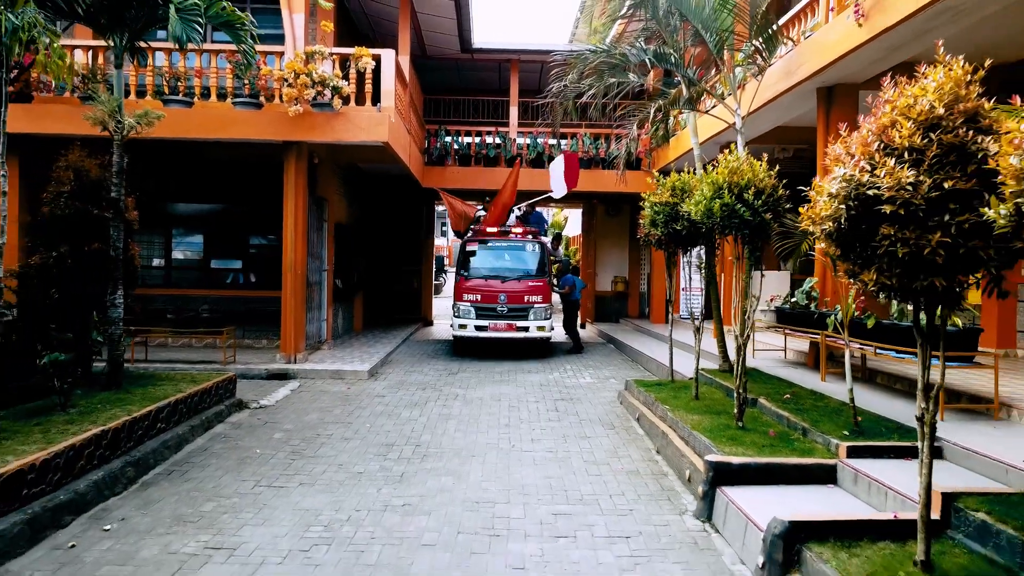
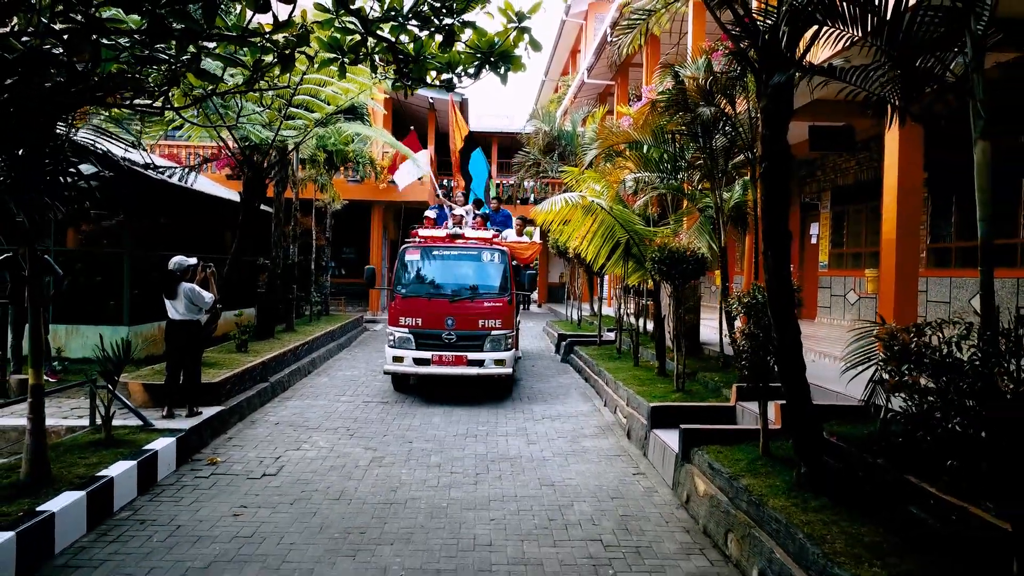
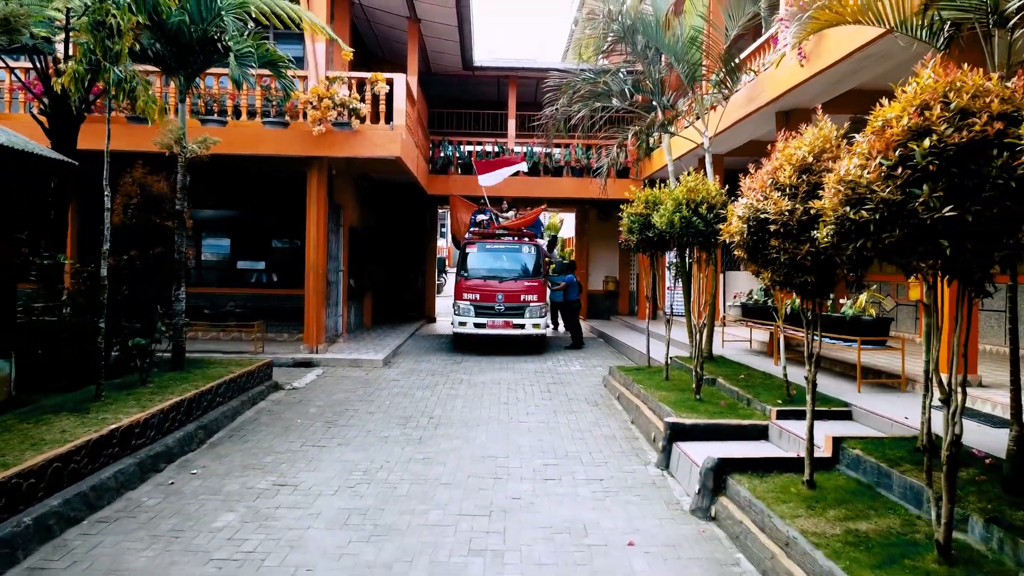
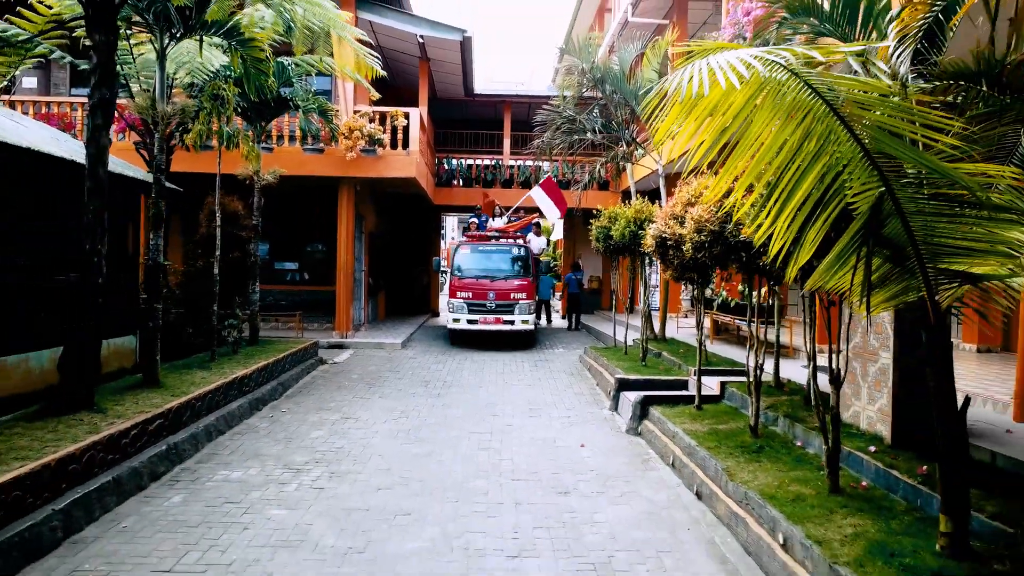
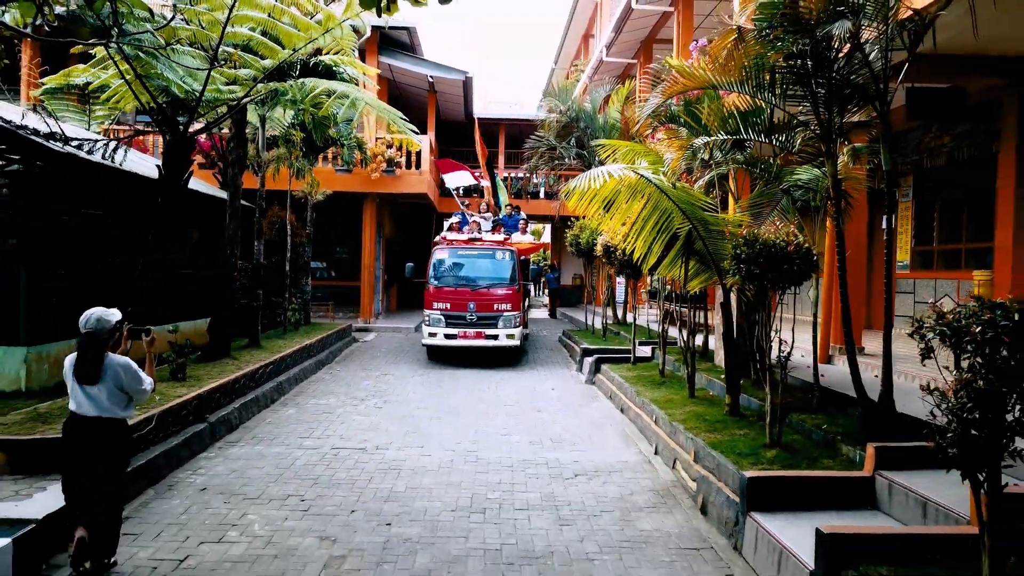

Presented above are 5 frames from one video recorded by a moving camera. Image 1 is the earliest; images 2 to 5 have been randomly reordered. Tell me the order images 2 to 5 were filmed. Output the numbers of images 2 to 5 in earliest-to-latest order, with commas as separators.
3, 4, 5, 2
